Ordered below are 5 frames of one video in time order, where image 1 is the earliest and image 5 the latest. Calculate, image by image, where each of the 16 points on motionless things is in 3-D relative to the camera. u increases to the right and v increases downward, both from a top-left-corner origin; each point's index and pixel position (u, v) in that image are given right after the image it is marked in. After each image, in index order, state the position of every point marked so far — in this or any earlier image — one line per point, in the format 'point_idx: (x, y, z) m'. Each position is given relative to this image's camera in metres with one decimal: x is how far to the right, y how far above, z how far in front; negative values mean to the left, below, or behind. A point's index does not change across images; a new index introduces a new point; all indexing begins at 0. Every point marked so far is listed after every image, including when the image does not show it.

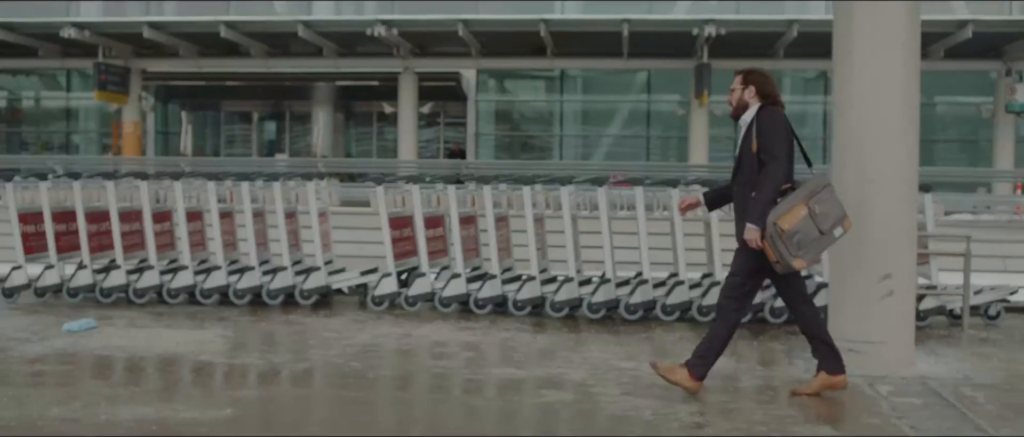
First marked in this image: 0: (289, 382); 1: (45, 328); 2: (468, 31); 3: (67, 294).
0: (-1.2, -0.9, +6.1) m
1: (-3.3, -0.8, +7.6) m
2: (-0.9, +3.4, +19.6) m
3: (-3.7, -0.6, +8.9) m
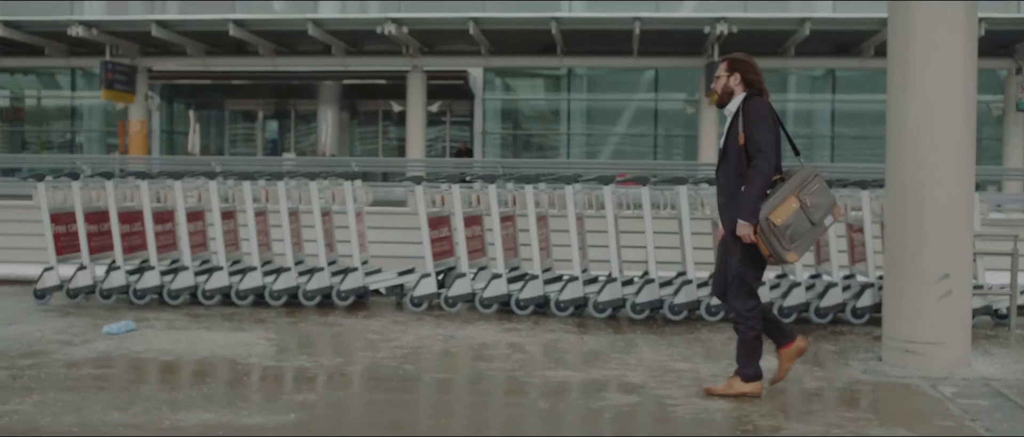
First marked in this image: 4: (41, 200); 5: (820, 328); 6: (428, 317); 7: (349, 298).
0: (-0.9, -0.9, +5.9) m
1: (-3.0, -0.8, +7.5) m
2: (-0.6, +3.4, +19.5) m
3: (-3.4, -0.6, +8.7) m
4: (-3.7, +0.1, +8.5) m
5: (+2.4, -0.8, +8.2) m
6: (-0.6, -0.8, +8.3) m
7: (-1.3, -0.6, +8.6) m
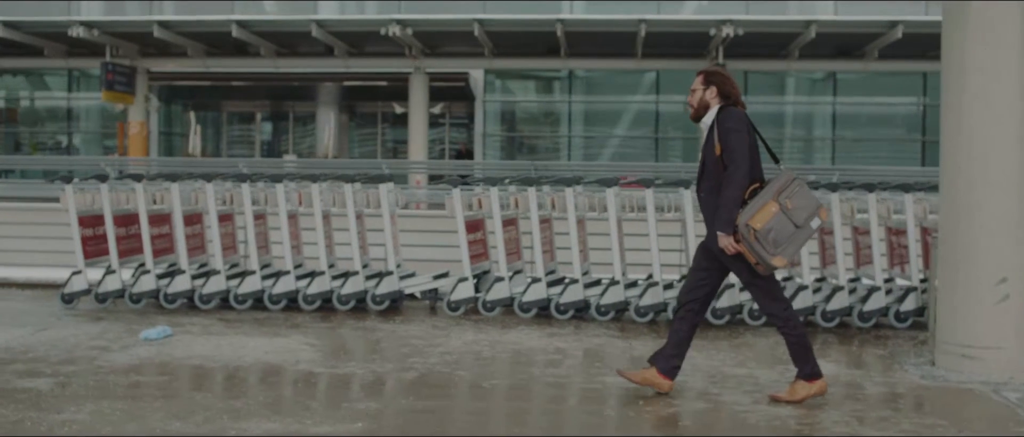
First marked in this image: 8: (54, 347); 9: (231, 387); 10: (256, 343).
0: (-0.6, -0.9, +5.8) m
1: (-2.7, -0.8, +7.3) m
2: (-0.5, +3.4, +19.4) m
3: (-3.1, -0.7, +8.6) m
4: (-3.4, +0.1, +8.3) m
5: (+2.7, -0.9, +8.1) m
6: (-0.3, -0.8, +8.2) m
7: (-1.0, -0.7, +8.5) m
8: (-3.0, -0.8, +7.0) m
9: (-1.5, -0.9, +5.9) m
10: (-1.7, -0.8, +7.1) m
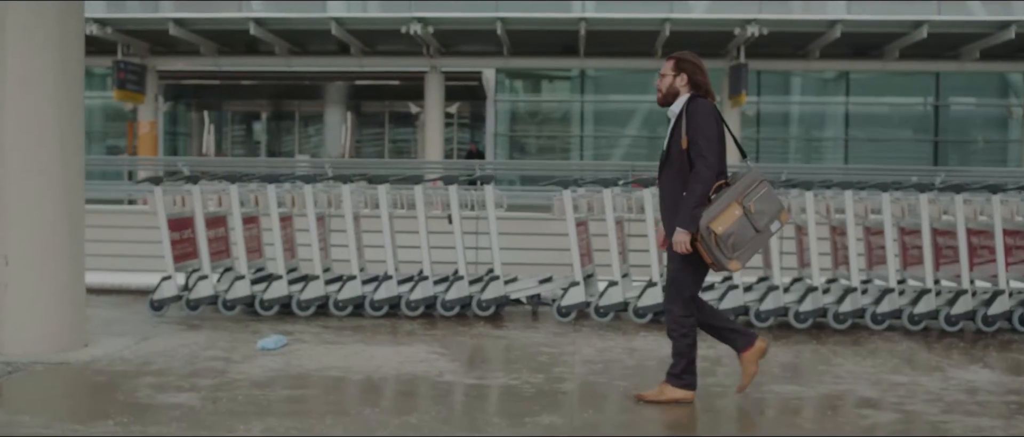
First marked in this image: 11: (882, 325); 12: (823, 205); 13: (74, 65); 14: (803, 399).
0: (+0.3, -1.0, +5.6) m
1: (-1.8, -0.8, +7.0) m
2: (0.0, +3.4, +19.1) m
3: (-2.2, -0.7, +8.2) m
4: (-2.6, +0.1, +7.9) m
5: (+3.5, -0.9, +7.9) m
6: (+0.5, -0.8, +7.9) m
7: (-0.2, -0.7, +8.2) m
8: (-2.1, -0.9, +6.6) m
9: (-0.6, -1.0, +5.6) m
10: (-0.8, -0.9, +6.8) m
11: (+2.8, -0.8, +8.1) m
12: (+2.5, +0.1, +8.3) m
13: (-2.8, +1.0, +6.9) m
14: (+1.6, -1.0, +5.8) m
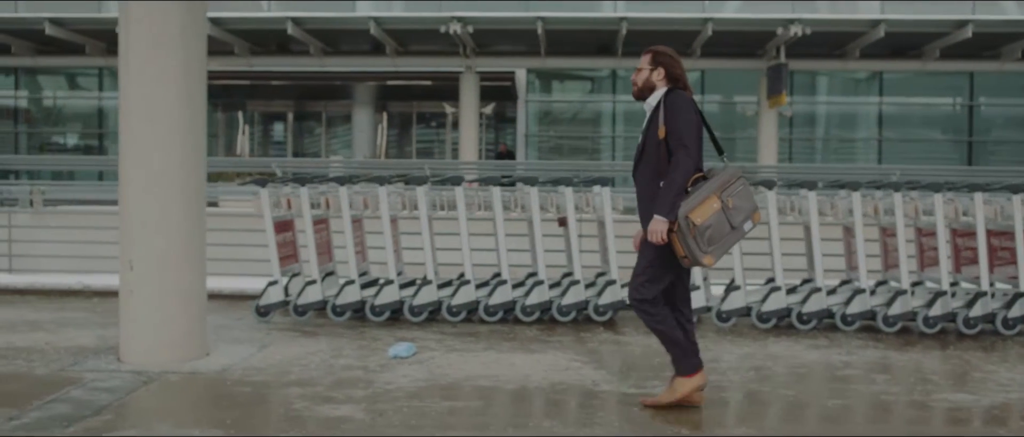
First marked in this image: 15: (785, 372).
0: (+1.2, -1.0, +5.3) m
1: (-0.9, -0.9, +6.8) m
2: (+0.7, +3.3, +18.9) m
3: (-1.4, -0.7, +8.0) m
4: (-1.7, +0.1, +7.7) m
5: (+4.4, -0.9, +7.7) m
6: (+1.4, -0.8, +7.7) m
7: (+0.7, -0.7, +8.0) m
8: (-1.2, -0.9, +6.4) m
9: (+0.2, -1.0, +5.4) m
10: (0.0, -0.9, +6.6) m
11: (+3.7, -0.8, +7.9) m
12: (+3.3, +0.1, +8.2) m
13: (-2.0, +1.0, +6.7) m
14: (+2.4, -1.0, +5.6) m
15: (+1.6, -0.9, +6.4) m
